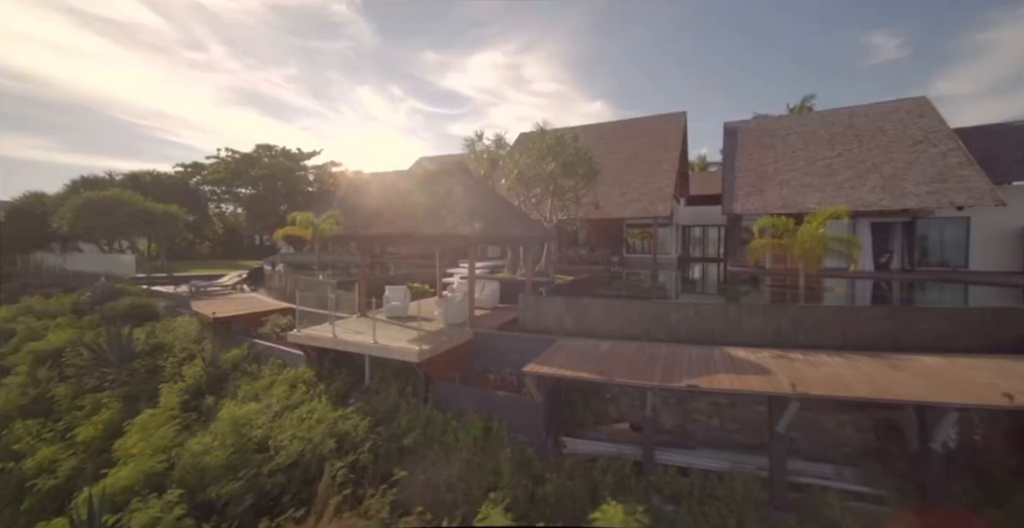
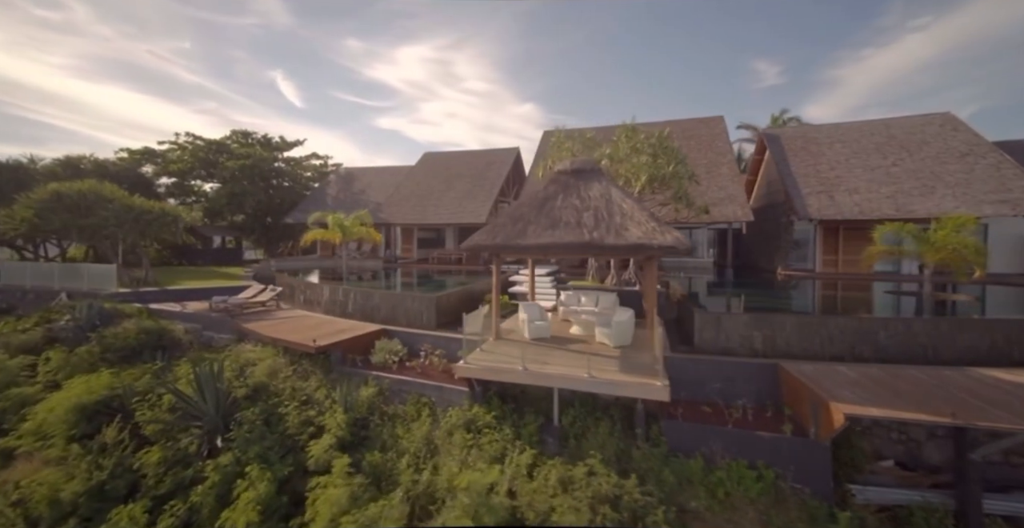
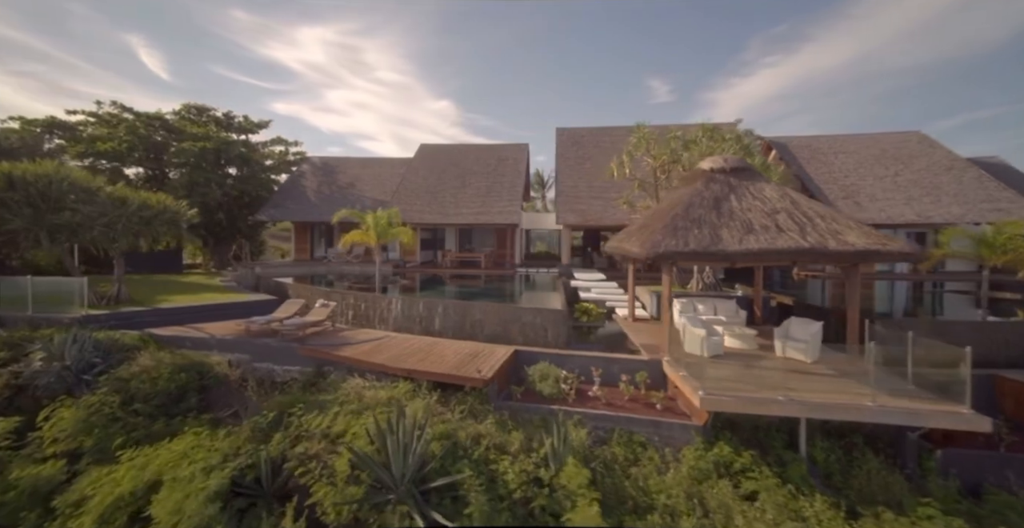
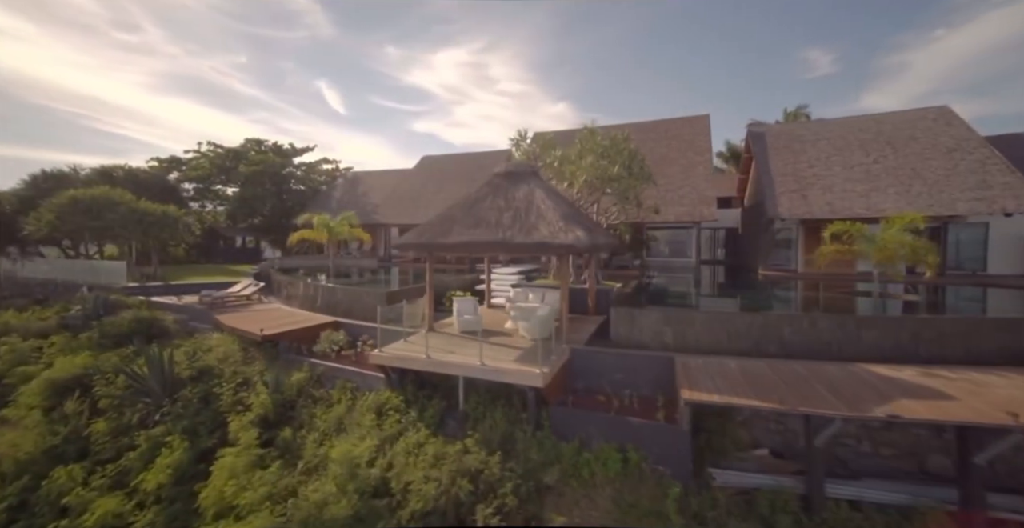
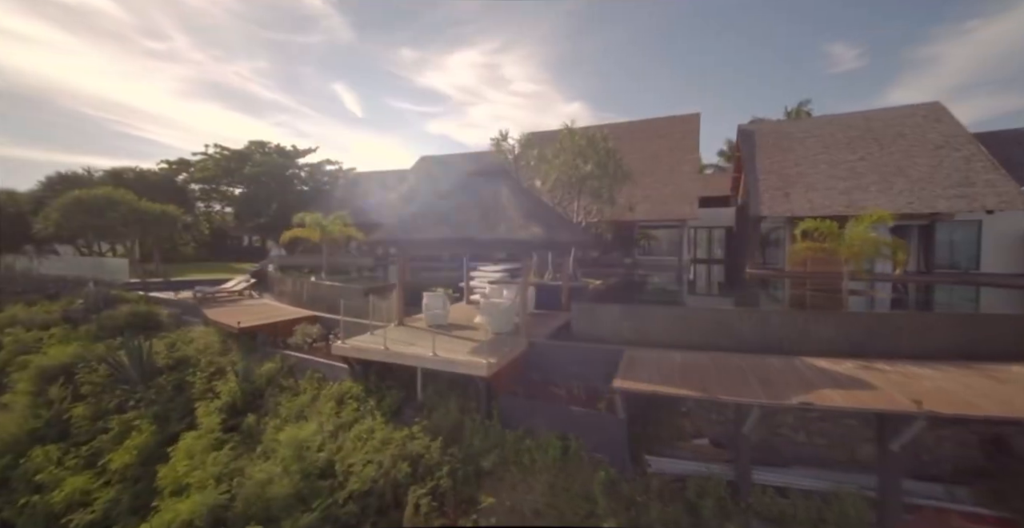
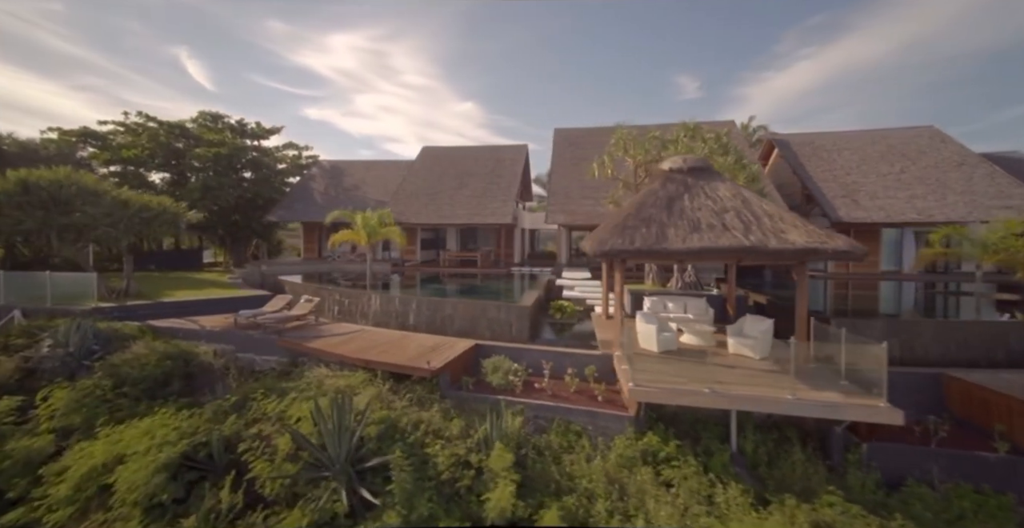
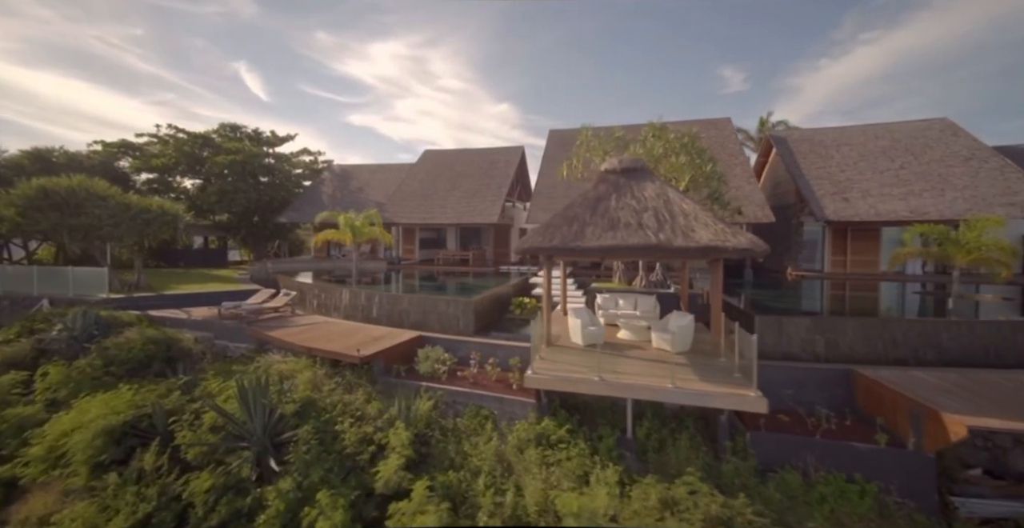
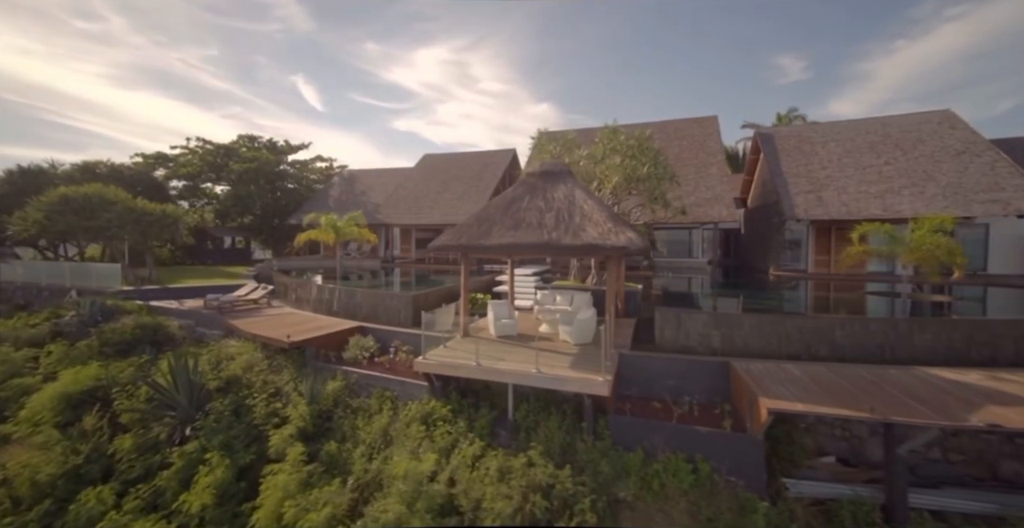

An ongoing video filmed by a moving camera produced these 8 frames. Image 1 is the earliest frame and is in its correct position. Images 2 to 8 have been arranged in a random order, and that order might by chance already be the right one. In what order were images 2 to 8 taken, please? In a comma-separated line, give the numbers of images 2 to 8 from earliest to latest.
5, 4, 8, 2, 7, 6, 3
